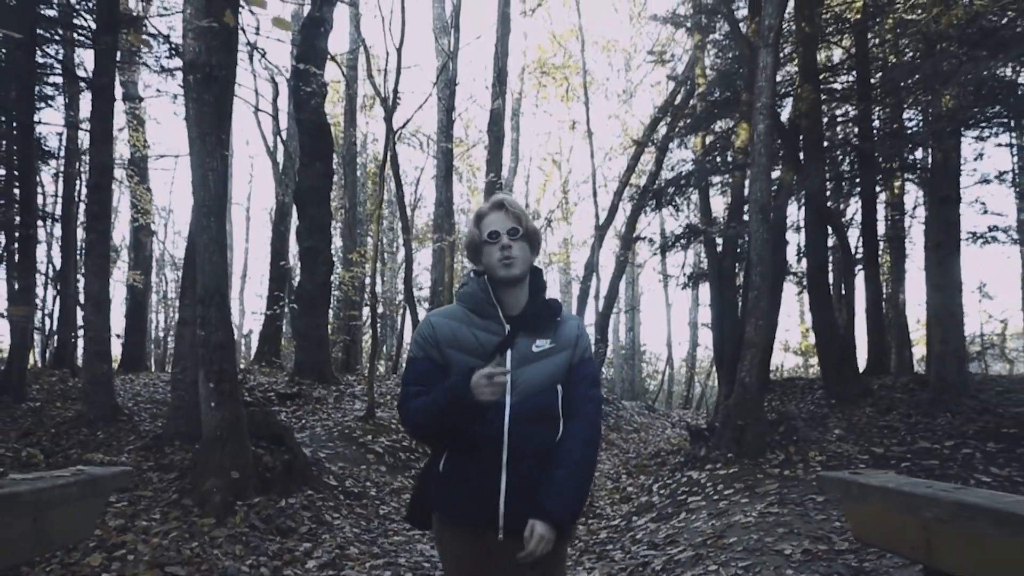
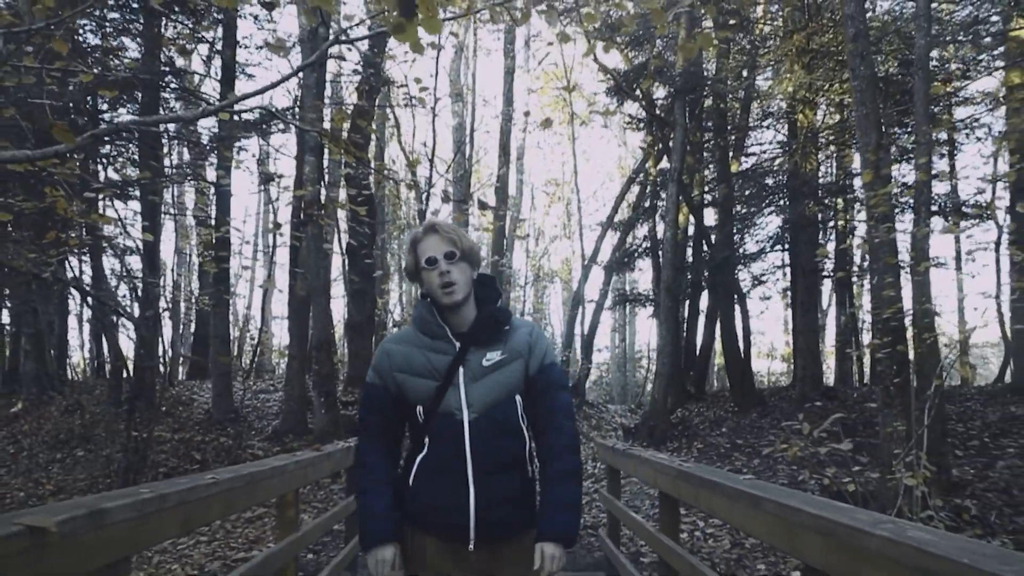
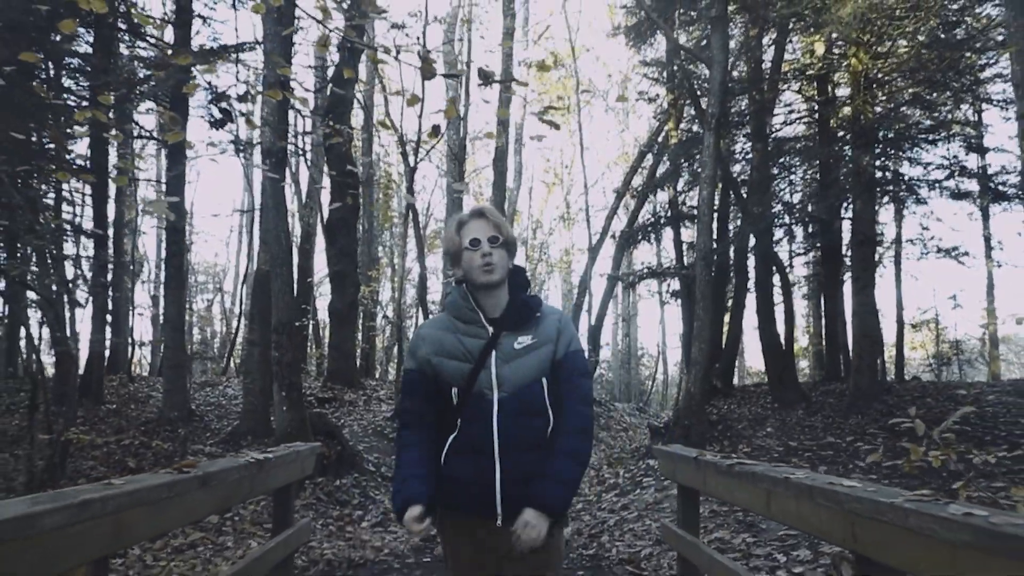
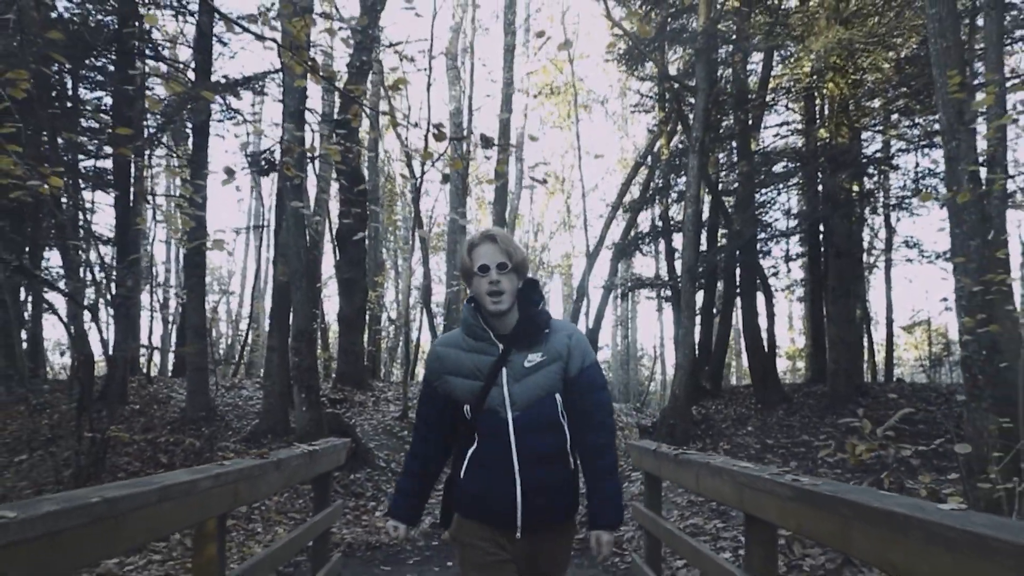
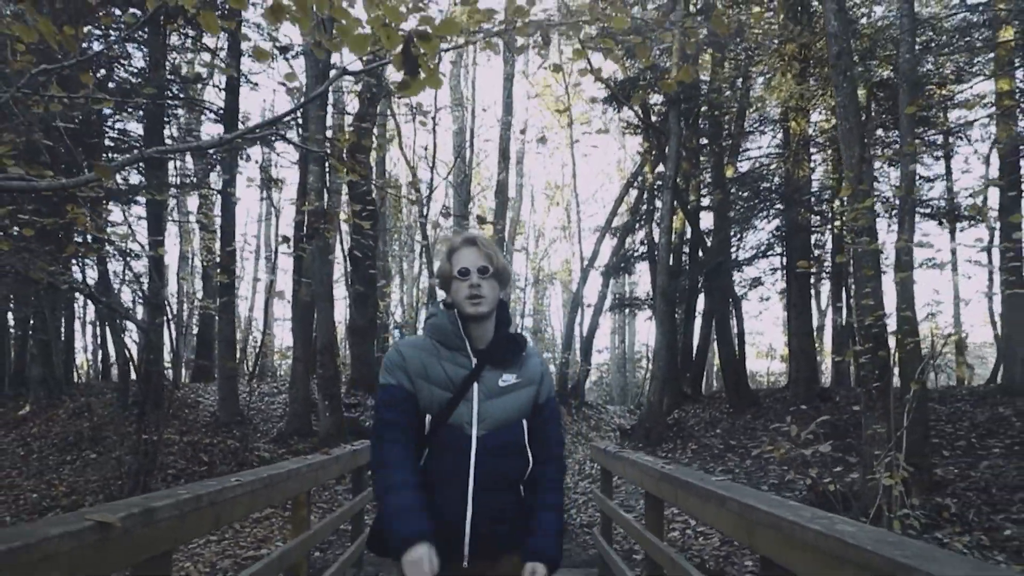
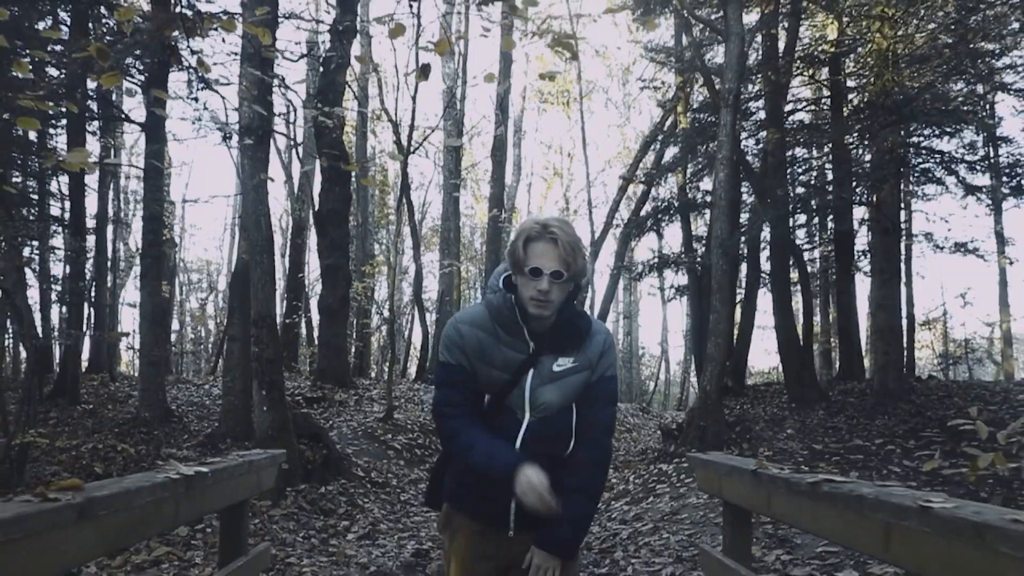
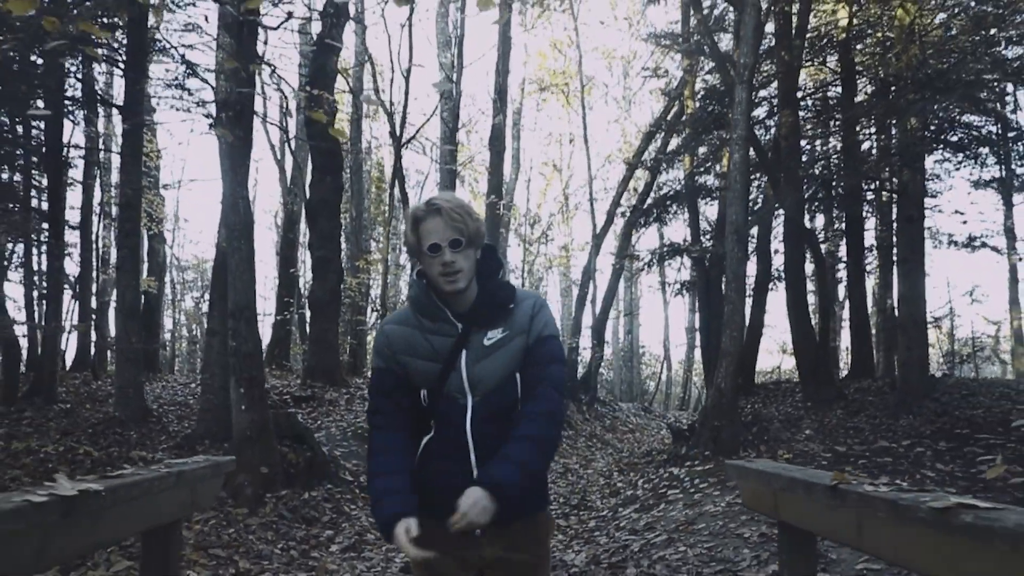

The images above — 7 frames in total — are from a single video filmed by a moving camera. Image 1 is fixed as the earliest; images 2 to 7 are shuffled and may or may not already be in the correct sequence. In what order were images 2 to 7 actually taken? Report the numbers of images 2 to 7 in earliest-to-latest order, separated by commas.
7, 6, 3, 4, 2, 5
